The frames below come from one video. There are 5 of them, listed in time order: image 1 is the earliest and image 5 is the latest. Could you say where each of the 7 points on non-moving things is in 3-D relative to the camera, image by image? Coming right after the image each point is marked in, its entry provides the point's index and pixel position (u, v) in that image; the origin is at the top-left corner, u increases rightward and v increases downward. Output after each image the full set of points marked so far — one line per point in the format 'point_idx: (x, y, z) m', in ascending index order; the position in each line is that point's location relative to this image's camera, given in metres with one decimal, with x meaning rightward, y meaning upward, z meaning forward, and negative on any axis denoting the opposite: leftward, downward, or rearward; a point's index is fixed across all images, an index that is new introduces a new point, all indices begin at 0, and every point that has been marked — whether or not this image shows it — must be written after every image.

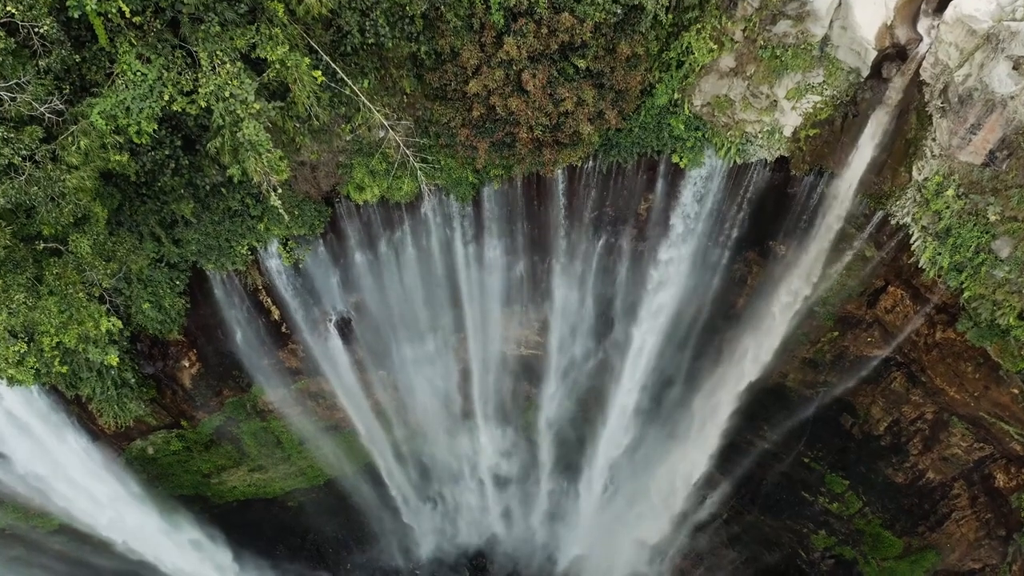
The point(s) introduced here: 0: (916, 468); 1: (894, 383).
0: (+6.7, -3.2, +10.6) m
1: (+6.0, -1.7, +10.0) m
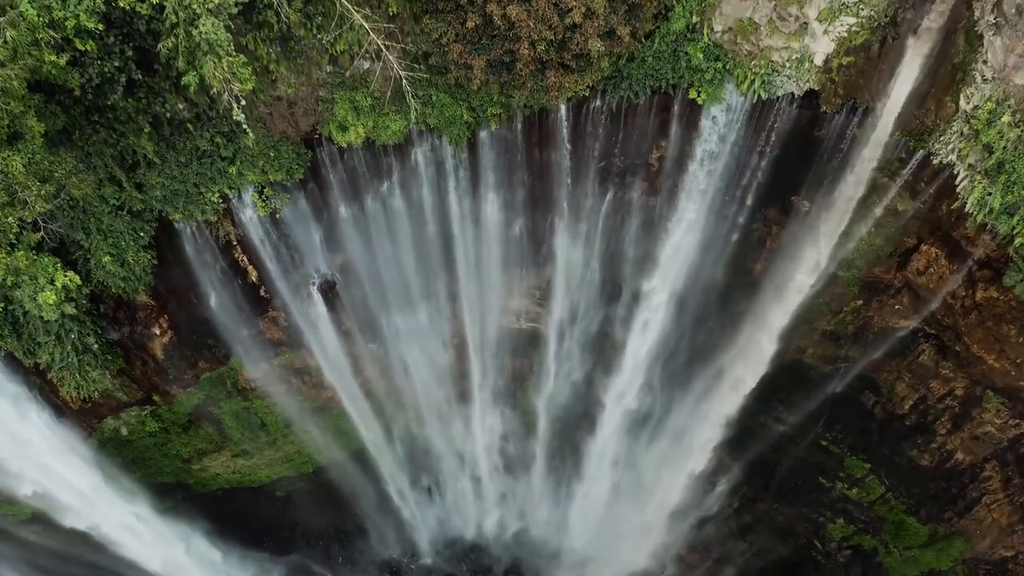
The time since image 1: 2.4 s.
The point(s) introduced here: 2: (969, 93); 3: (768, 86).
0: (+6.7, -2.6, +9.7) m
1: (+6.0, -1.1, +9.2) m
2: (+5.2, +2.2, +7.1) m
3: (+3.2, +2.5, +7.8) m
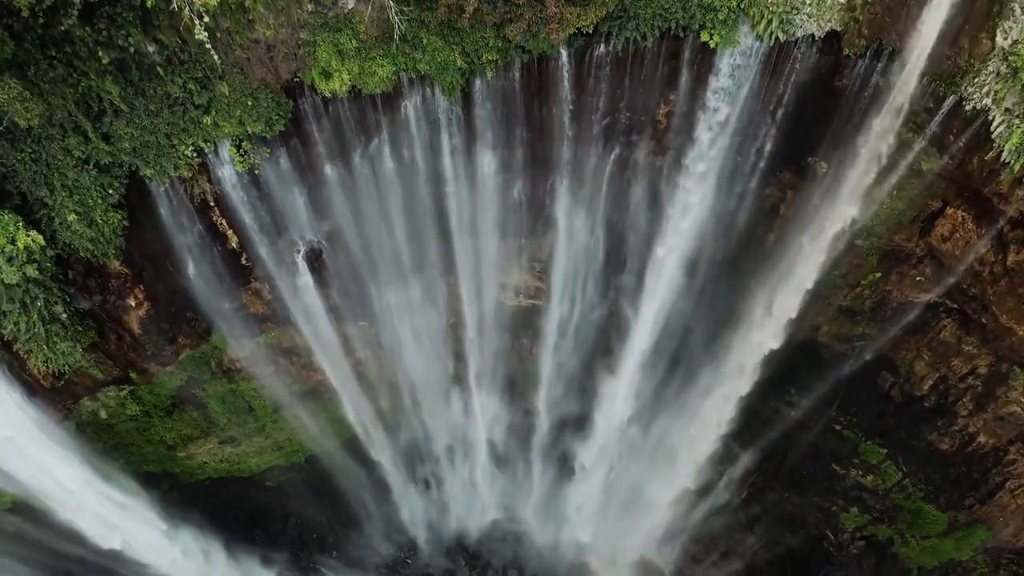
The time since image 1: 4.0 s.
0: (+6.7, -2.1, +9.2) m
1: (+6.0, -0.6, +8.6) m
2: (+5.1, +2.7, +6.5) m
3: (+3.2, +3.0, +7.2) m
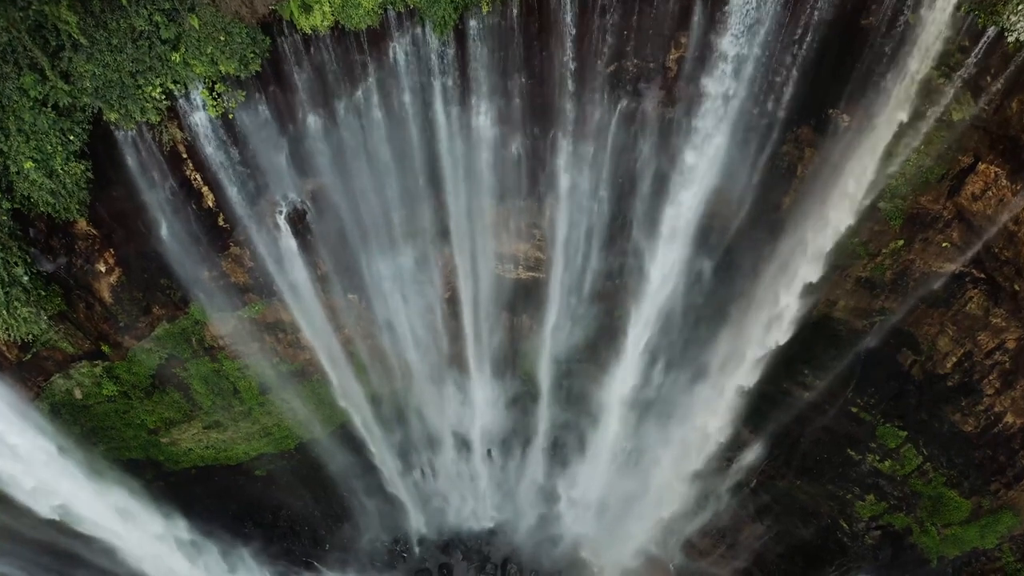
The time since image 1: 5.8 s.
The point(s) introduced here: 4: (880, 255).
0: (+6.7, -1.7, +8.6) m
1: (+6.0, -0.1, +8.0) m
2: (+5.1, +3.2, +5.9) m
3: (+3.1, +3.5, +6.6) m
4: (+4.9, +0.5, +8.2) m
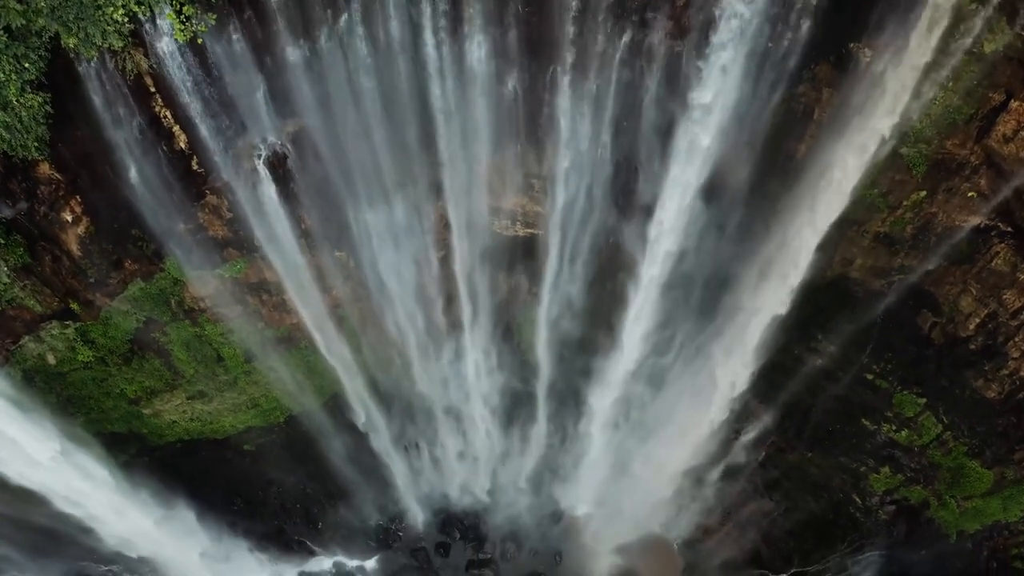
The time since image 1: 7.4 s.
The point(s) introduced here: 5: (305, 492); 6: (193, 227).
0: (+6.7, -1.0, +8.0) m
1: (+5.9, +0.5, +7.4) m
2: (+5.1, +3.8, +5.3) m
3: (+3.1, +4.1, +6.0) m
4: (+4.9, +1.2, +7.6) m
5: (-3.8, -3.6, +11.2) m
6: (-4.2, +0.8, +8.3) m
